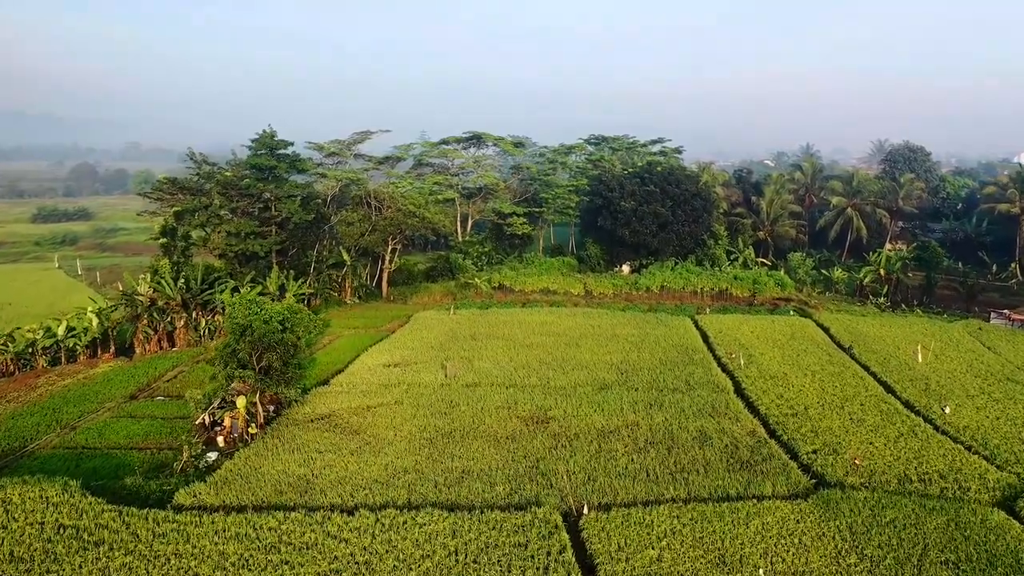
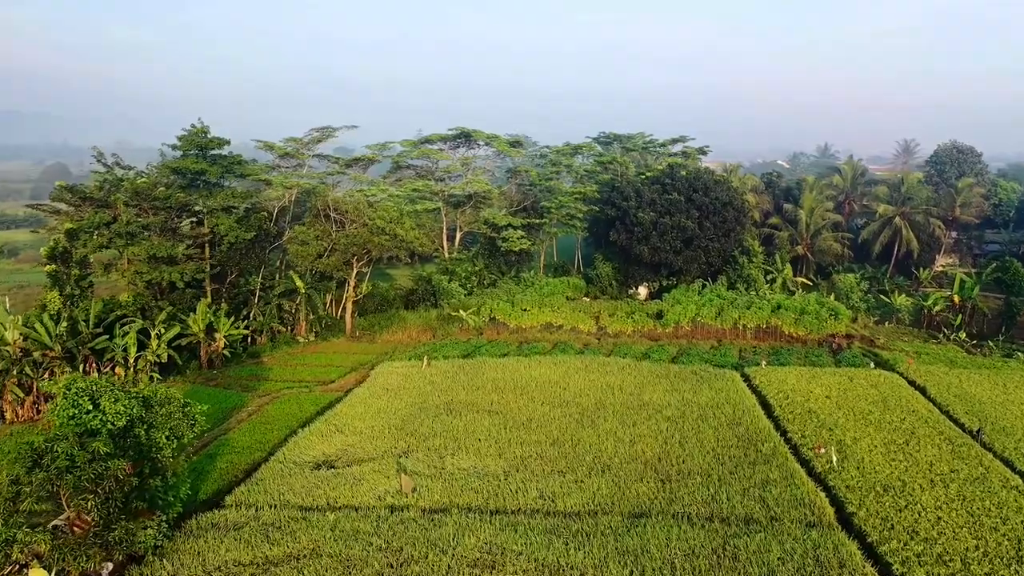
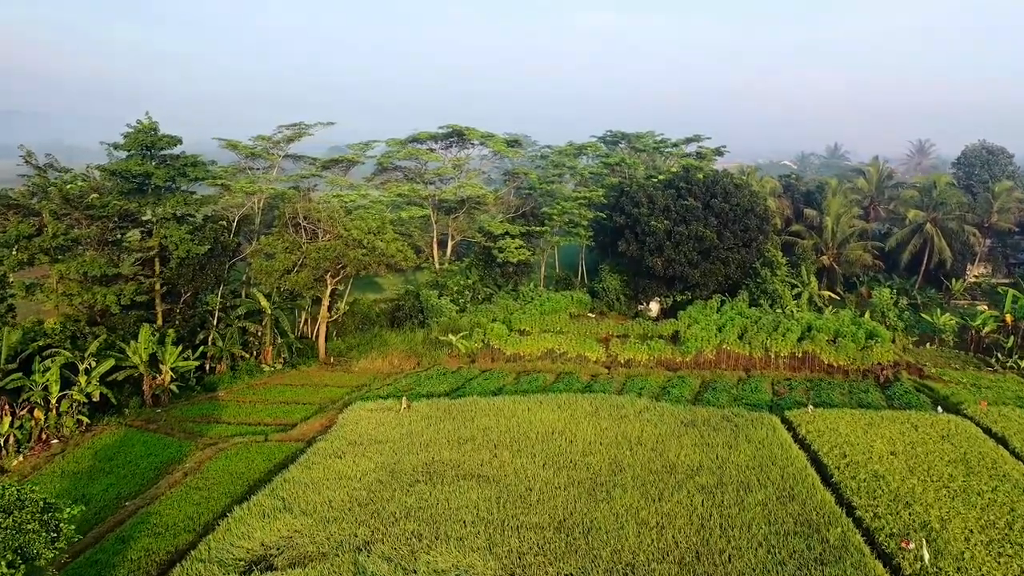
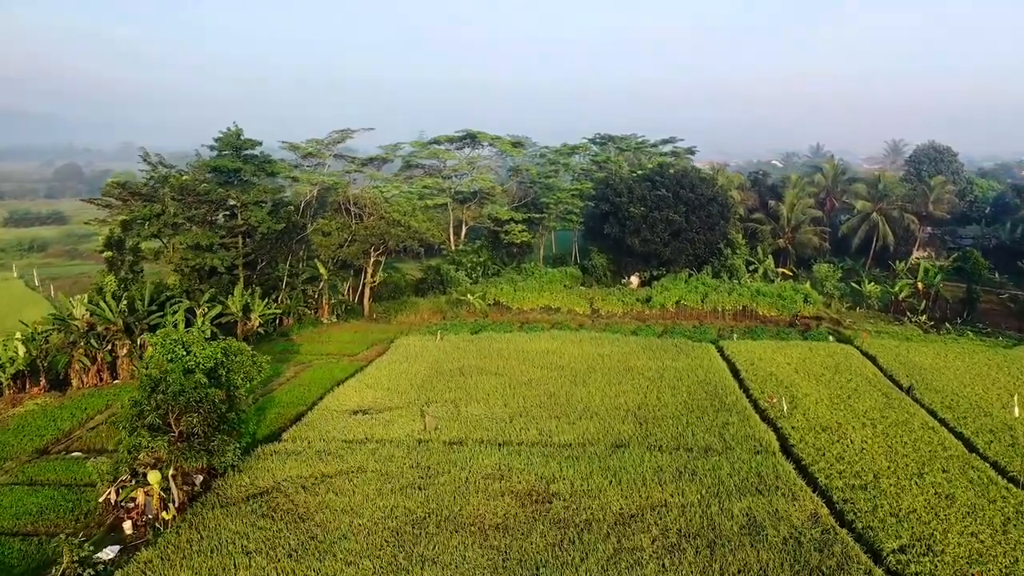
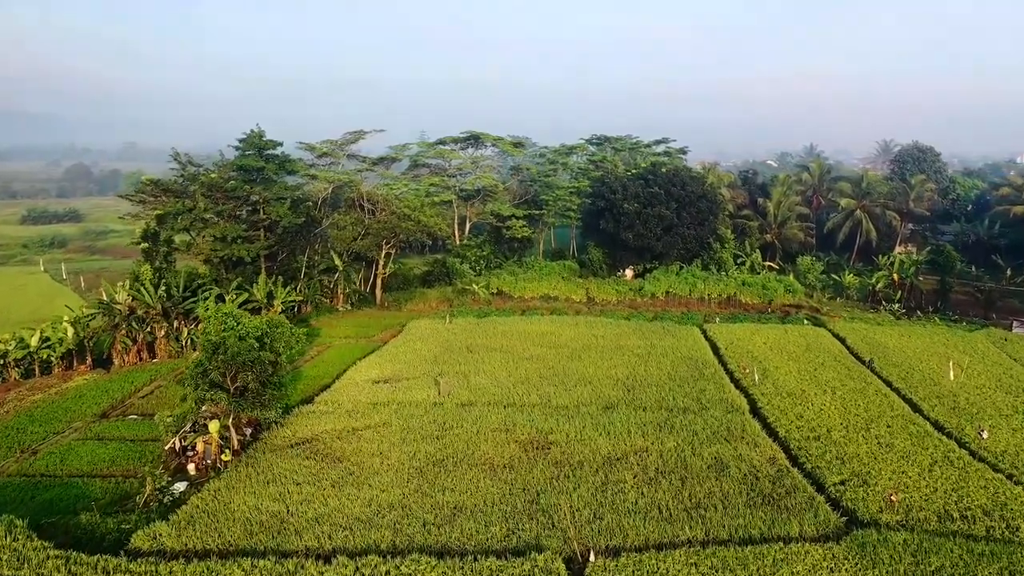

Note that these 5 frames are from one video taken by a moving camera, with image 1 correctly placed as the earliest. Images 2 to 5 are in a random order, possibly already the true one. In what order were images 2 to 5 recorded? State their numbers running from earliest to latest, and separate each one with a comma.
5, 4, 2, 3
